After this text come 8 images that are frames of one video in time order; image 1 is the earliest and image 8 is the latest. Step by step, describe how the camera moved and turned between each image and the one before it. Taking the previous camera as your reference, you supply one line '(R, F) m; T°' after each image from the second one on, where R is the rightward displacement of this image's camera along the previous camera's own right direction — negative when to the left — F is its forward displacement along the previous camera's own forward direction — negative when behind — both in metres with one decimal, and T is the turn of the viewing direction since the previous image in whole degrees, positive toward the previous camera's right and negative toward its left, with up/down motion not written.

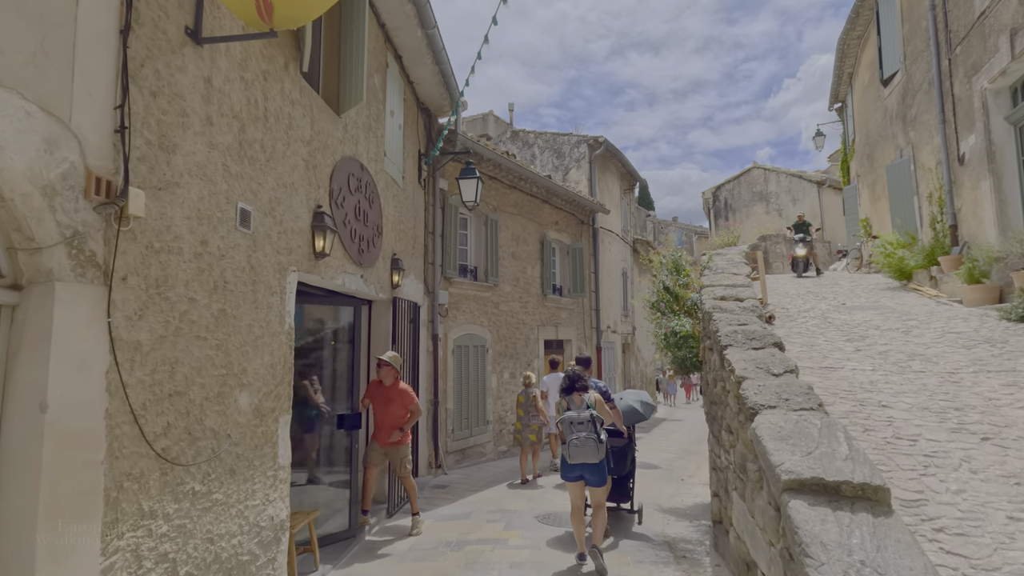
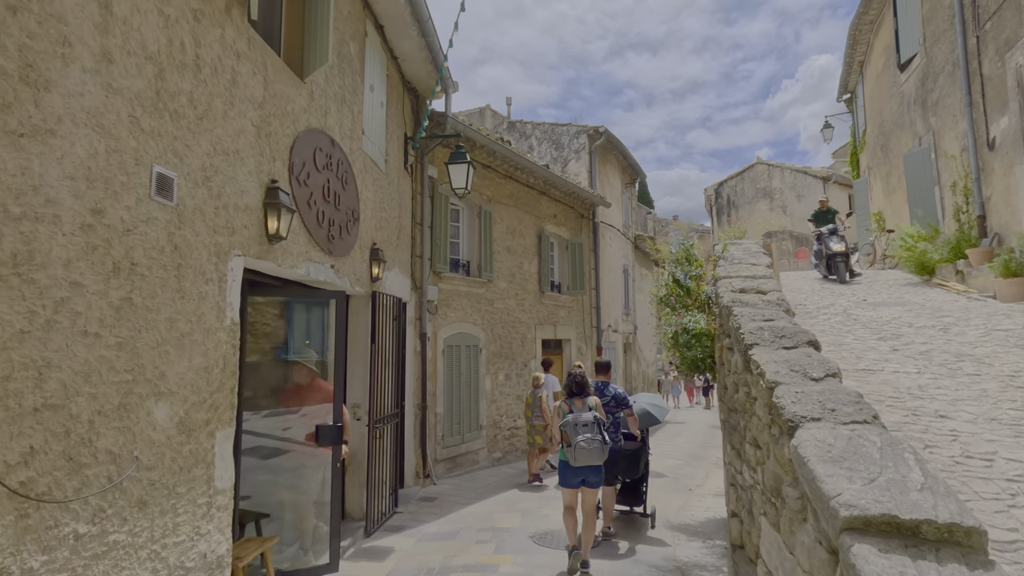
(+0.1, +0.6) m; 0°
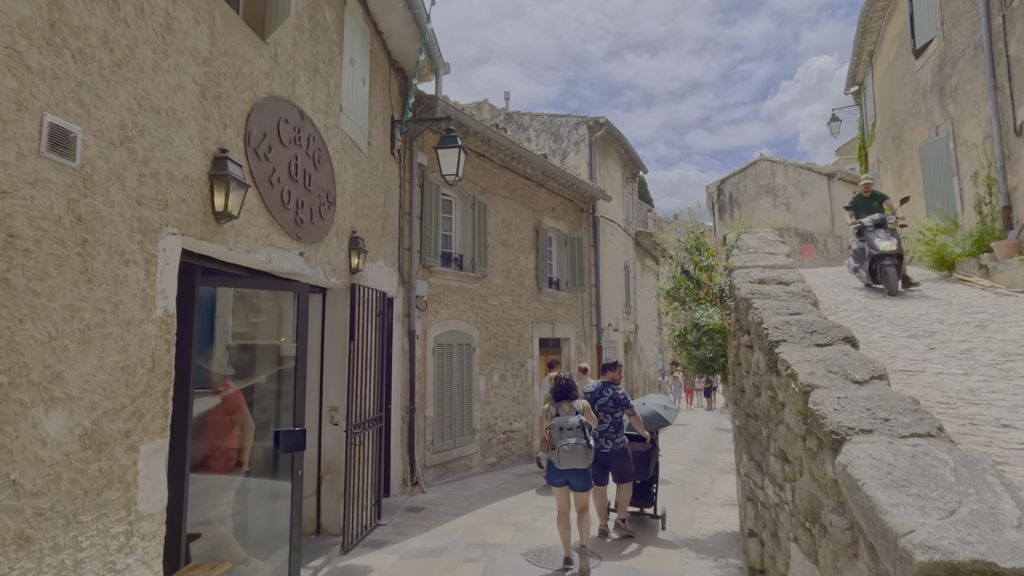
(+0.1, +0.5) m; 0°
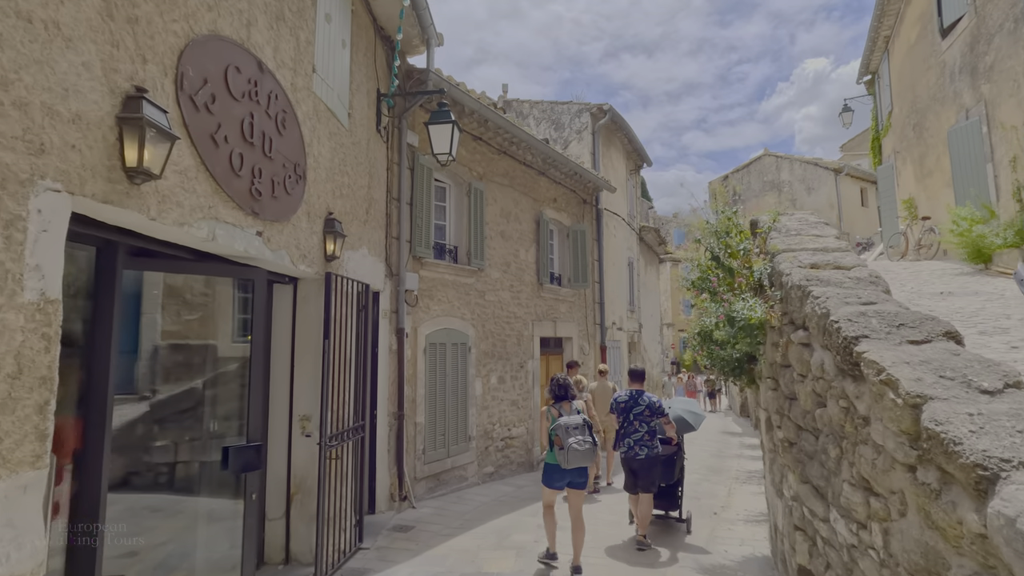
(0.0, +0.7) m; 0°
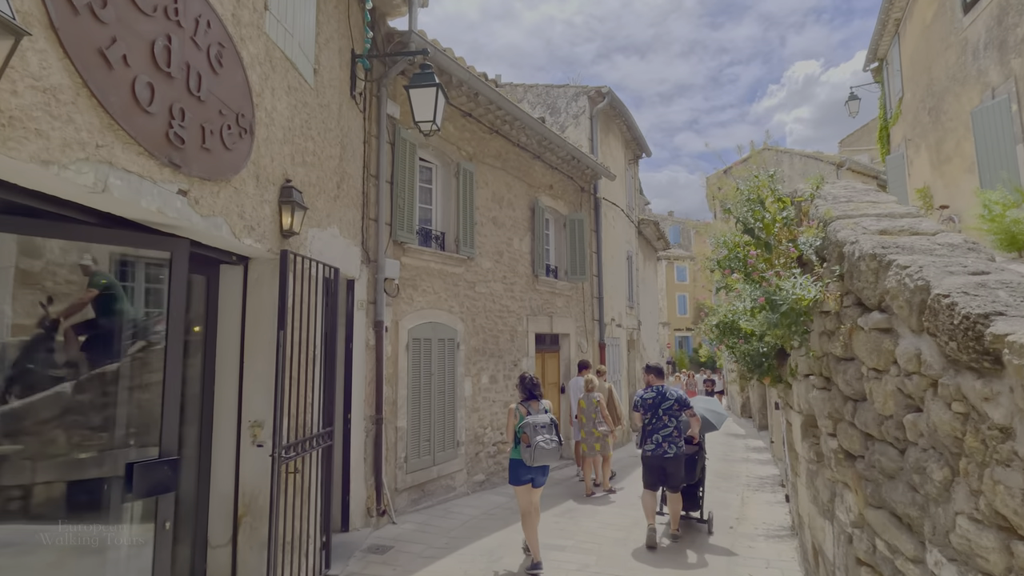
(0.0, +0.7) m; +1°
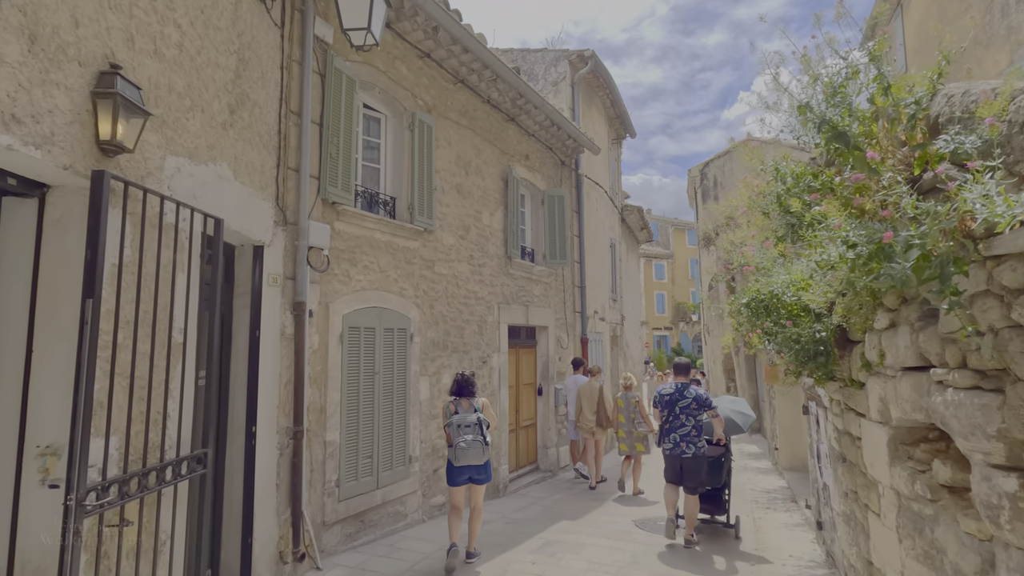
(+0.1, +1.3) m; +3°
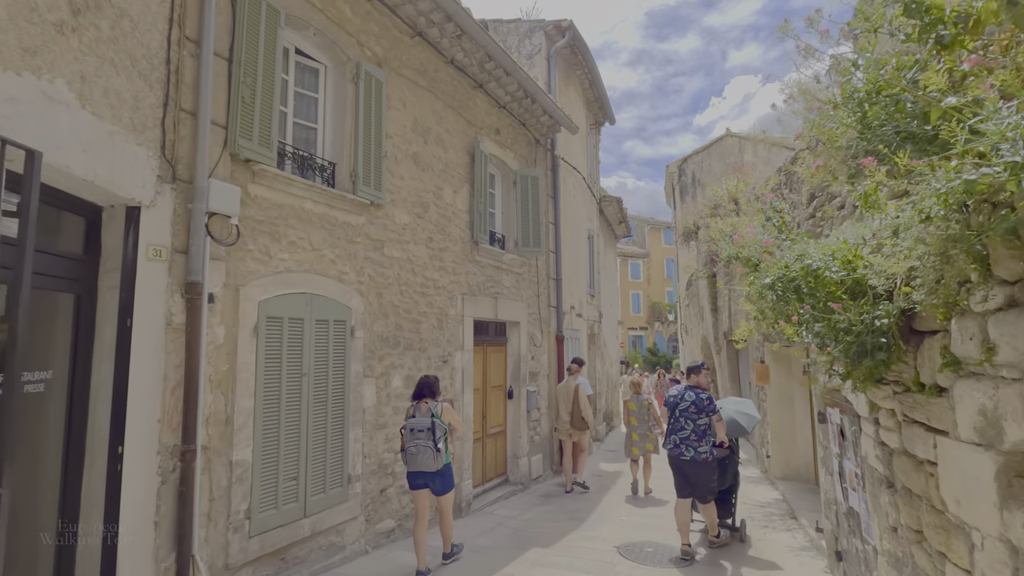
(+0.1, +0.9) m; +3°
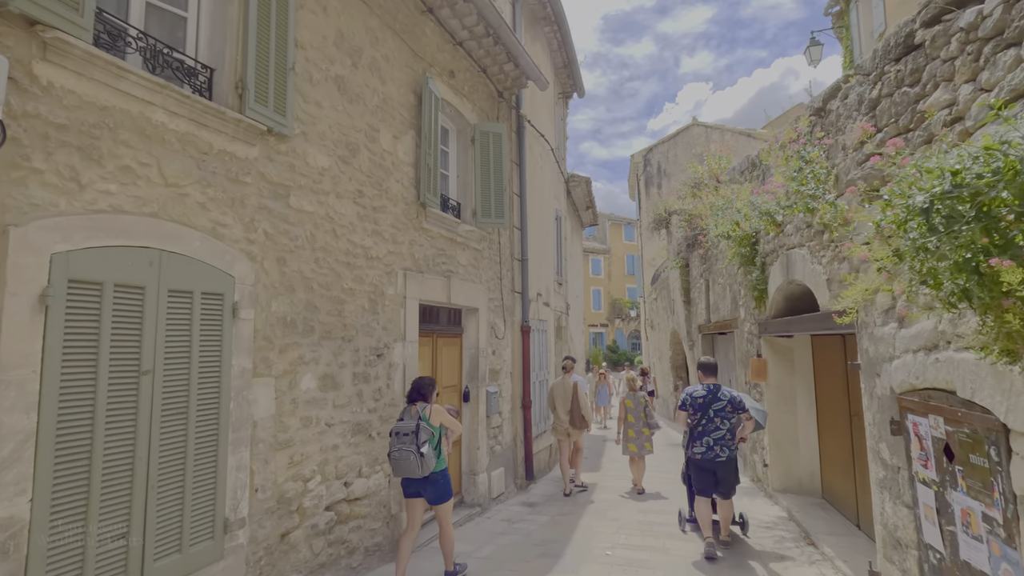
(0.0, +1.3) m; +4°
